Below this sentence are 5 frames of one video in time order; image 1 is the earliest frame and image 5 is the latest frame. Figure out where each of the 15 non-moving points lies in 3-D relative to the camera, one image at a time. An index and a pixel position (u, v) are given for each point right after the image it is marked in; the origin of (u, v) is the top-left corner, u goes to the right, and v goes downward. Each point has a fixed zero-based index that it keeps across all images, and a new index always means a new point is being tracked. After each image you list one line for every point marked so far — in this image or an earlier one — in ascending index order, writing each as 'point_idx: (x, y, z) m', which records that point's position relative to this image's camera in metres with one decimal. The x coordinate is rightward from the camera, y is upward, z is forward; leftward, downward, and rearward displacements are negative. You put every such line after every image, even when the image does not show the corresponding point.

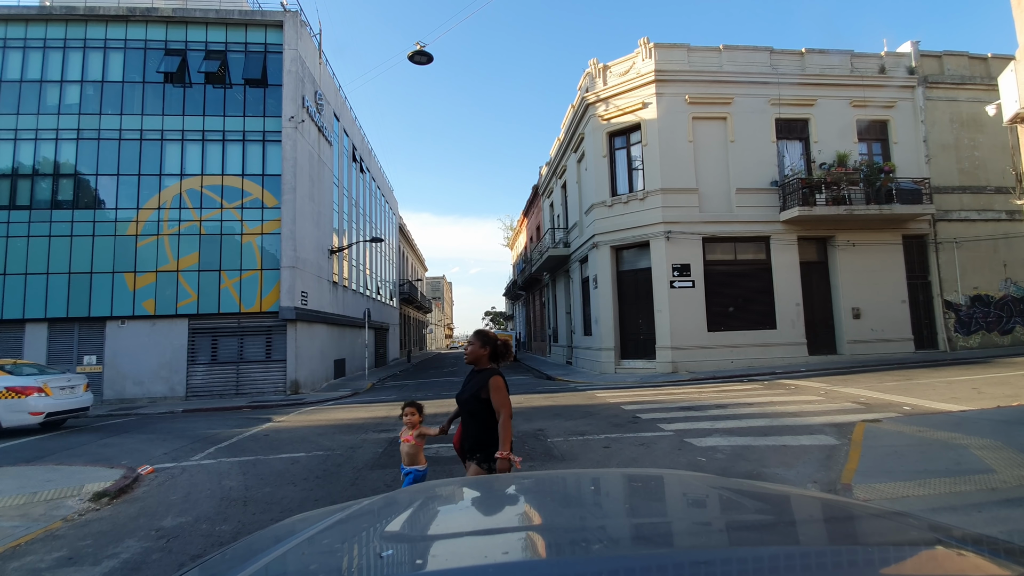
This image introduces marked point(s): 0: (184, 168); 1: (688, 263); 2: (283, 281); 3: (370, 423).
0: (-12.2, +4.5, +18.9) m
1: (+6.9, +1.0, +19.8) m
2: (-8.2, +0.2, +18.0) m
3: (-3.0, -2.9, +10.7) m
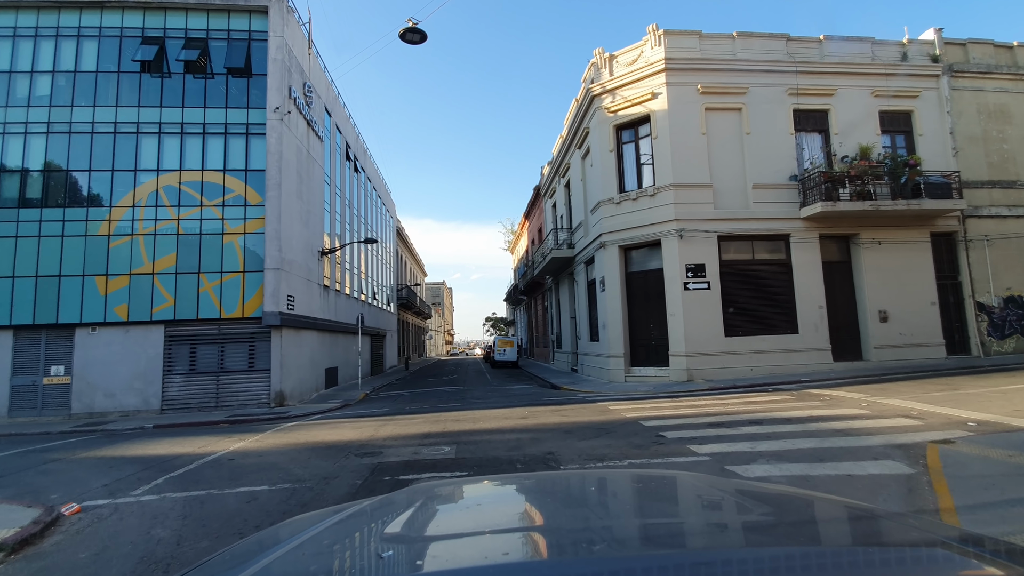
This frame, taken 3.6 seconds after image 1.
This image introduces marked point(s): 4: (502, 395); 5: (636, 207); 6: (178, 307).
0: (-12.2, +4.3, +17.6) m
1: (+7.0, +0.9, +18.5) m
2: (-8.1, +0.1, +16.7) m
3: (-2.9, -2.9, +9.4) m
4: (-0.4, -3.7, +17.4) m
5: (+4.8, +3.2, +19.7) m
6: (-11.1, -0.6, +16.9) m
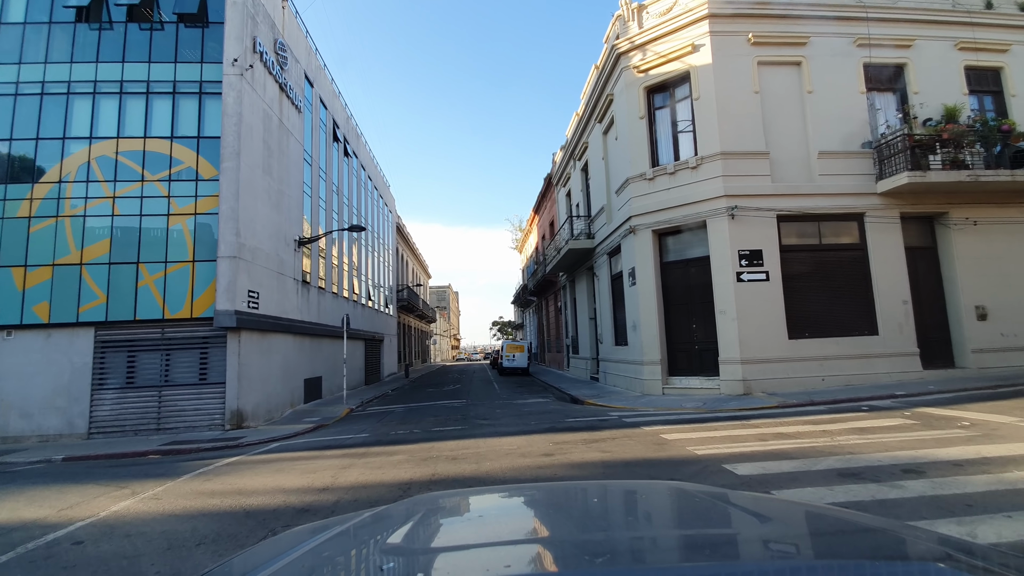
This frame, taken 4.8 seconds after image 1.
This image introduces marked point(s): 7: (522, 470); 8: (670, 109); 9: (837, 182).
0: (-11.8, +4.5, +14.4) m
1: (+7.3, +1.2, +15.0) m
2: (-7.7, +0.3, +13.4) m
3: (-2.7, -2.6, +6.0) m
4: (0.0, -3.5, +14.0) m
5: (+5.2, +3.4, +16.3) m
6: (-10.8, -0.5, +13.6) m
7: (+0.1, -2.6, +7.3) m
8: (+5.3, +6.0, +17.0) m
9: (+10.1, +3.3, +15.7) m
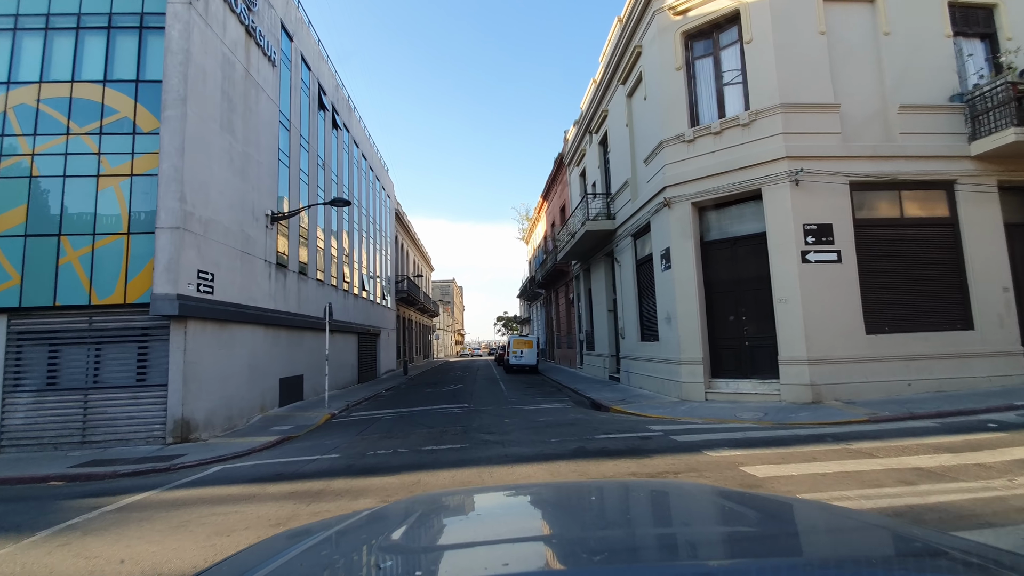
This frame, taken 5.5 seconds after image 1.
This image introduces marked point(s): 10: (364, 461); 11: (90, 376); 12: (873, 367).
0: (-11.5, +5.0, +11.7) m
1: (+7.6, +1.6, +12.2) m
2: (-7.5, +0.8, +10.7) m
3: (-2.5, -2.2, +3.3) m
4: (+0.3, -3.0, +11.3) m
5: (+5.5, +3.8, +13.5) m
6: (-10.5, 0.0, +11.0) m
7: (+0.4, -2.3, +4.6) m
8: (+5.6, +6.4, +14.1) m
9: (+10.4, +3.7, +12.8) m
10: (-2.4, -2.9, +8.4) m
11: (-9.1, -1.9, +11.0) m
12: (+8.4, -1.9, +11.8) m
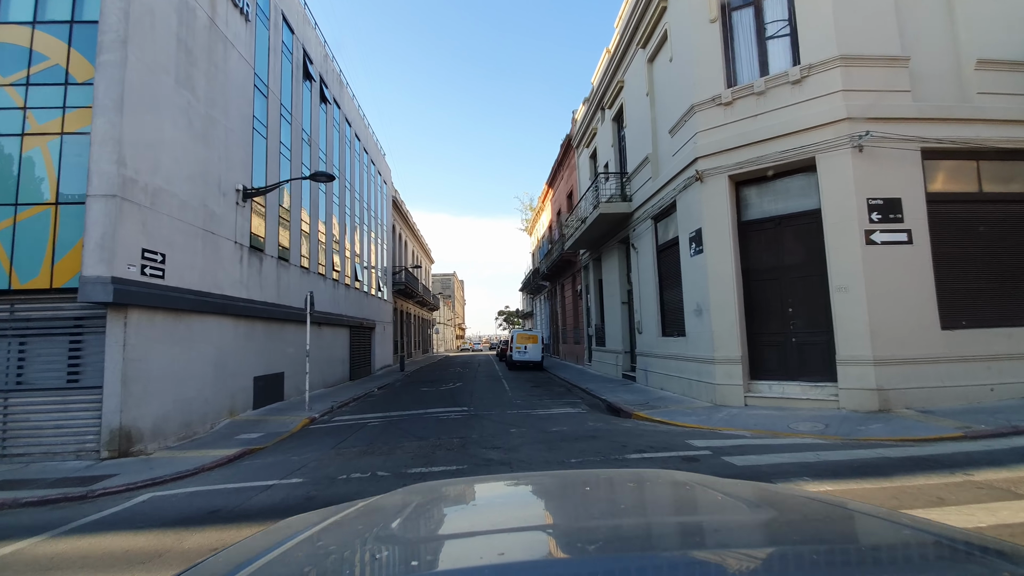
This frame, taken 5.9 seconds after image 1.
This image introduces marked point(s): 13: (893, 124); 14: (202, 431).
0: (-11.4, +5.3, +9.8) m
1: (+7.8, +1.9, +10.2) m
2: (-7.3, +1.1, +8.8) m
3: (-2.3, -2.0, +1.4) m
4: (+0.4, -2.7, +9.4) m
5: (+5.7, +4.1, +11.5) m
6: (-10.3, +0.3, +9.1) m
7: (+0.5, -2.0, +2.7) m
8: (+5.8, +6.7, +12.1) m
9: (+10.5, +4.0, +10.9) m
10: (-2.3, -2.6, +6.5) m
11: (-9.0, -1.6, +9.1) m
12: (+8.6, -1.6, +9.9) m
13: (+7.9, +3.4, +10.5) m
14: (-6.8, -3.2, +11.2) m
